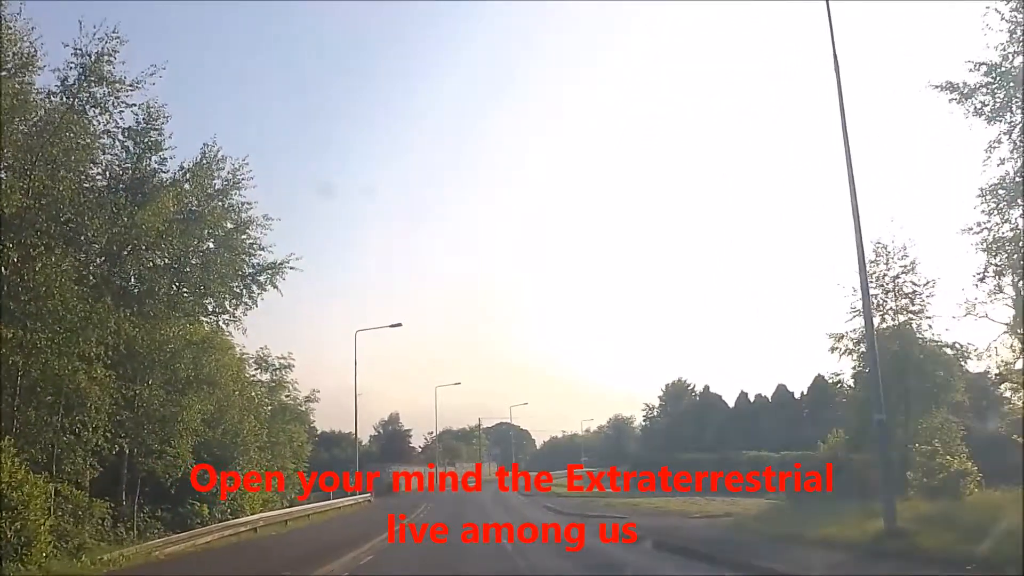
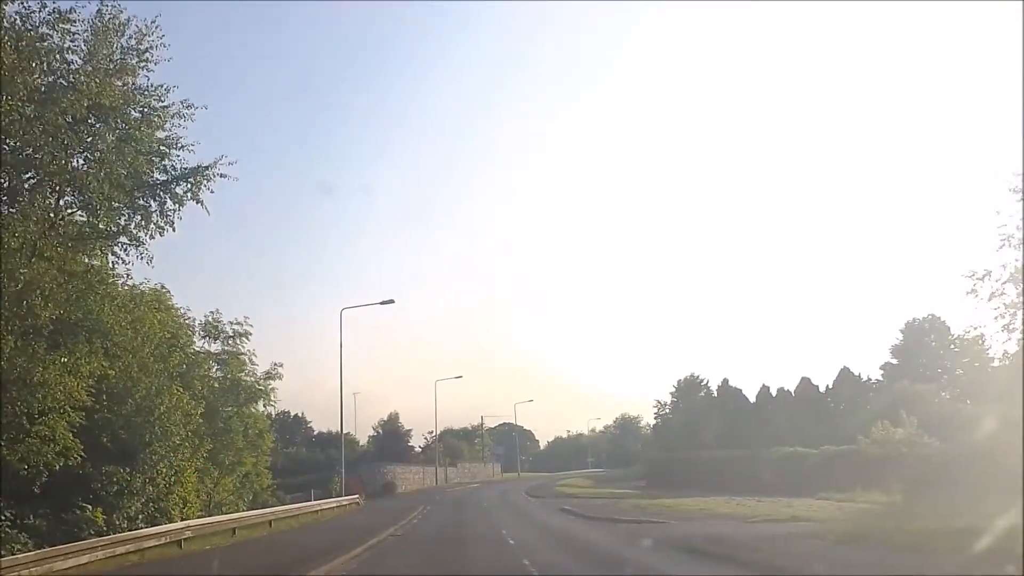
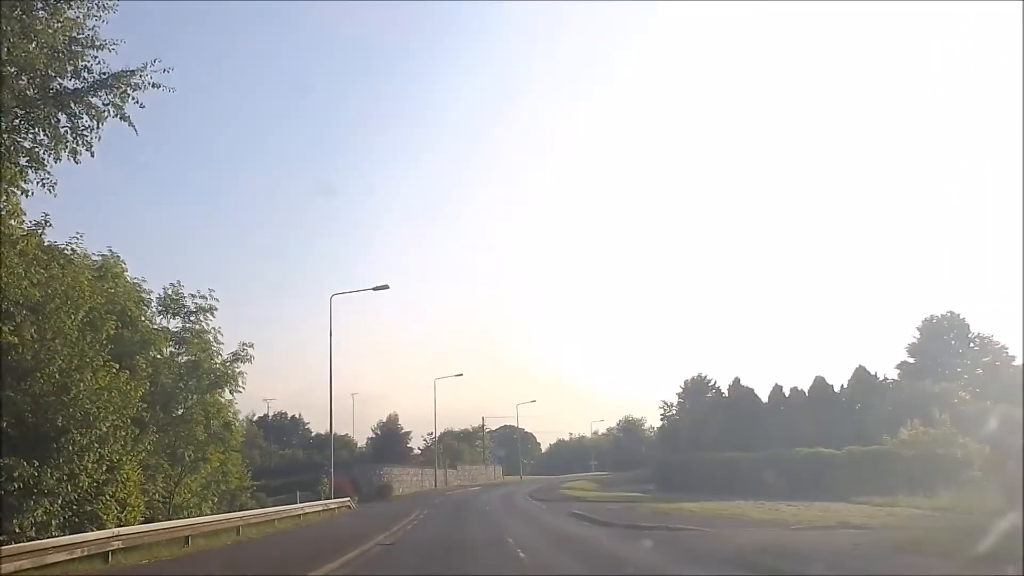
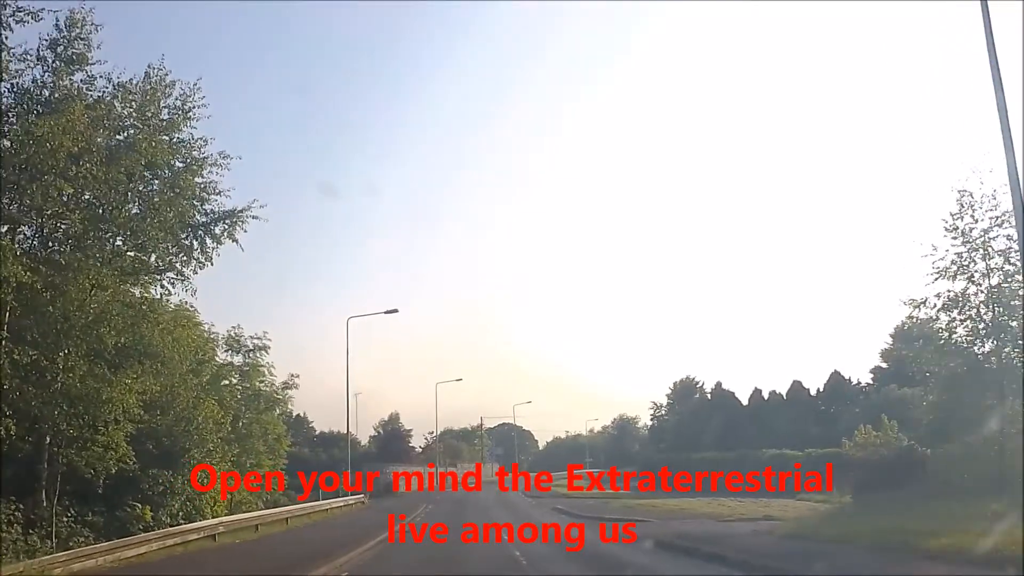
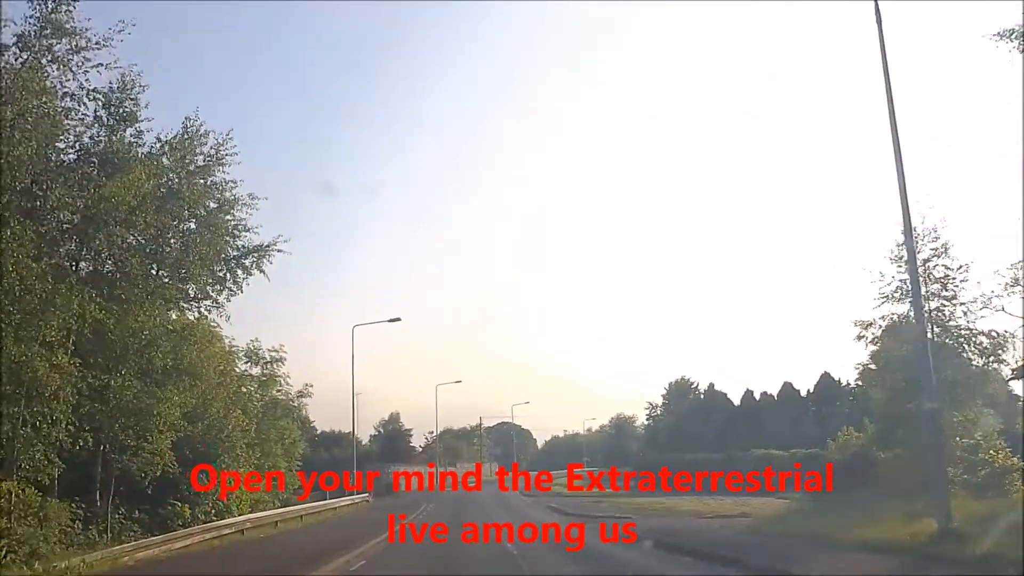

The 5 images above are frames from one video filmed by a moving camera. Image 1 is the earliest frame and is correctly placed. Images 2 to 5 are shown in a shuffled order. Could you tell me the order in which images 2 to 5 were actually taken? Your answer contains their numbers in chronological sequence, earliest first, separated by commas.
5, 4, 2, 3
